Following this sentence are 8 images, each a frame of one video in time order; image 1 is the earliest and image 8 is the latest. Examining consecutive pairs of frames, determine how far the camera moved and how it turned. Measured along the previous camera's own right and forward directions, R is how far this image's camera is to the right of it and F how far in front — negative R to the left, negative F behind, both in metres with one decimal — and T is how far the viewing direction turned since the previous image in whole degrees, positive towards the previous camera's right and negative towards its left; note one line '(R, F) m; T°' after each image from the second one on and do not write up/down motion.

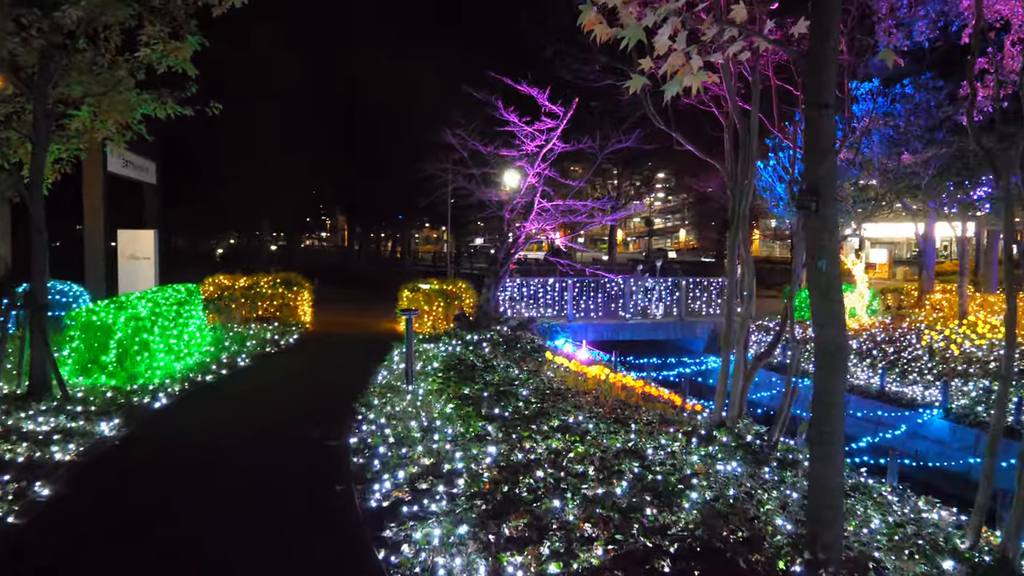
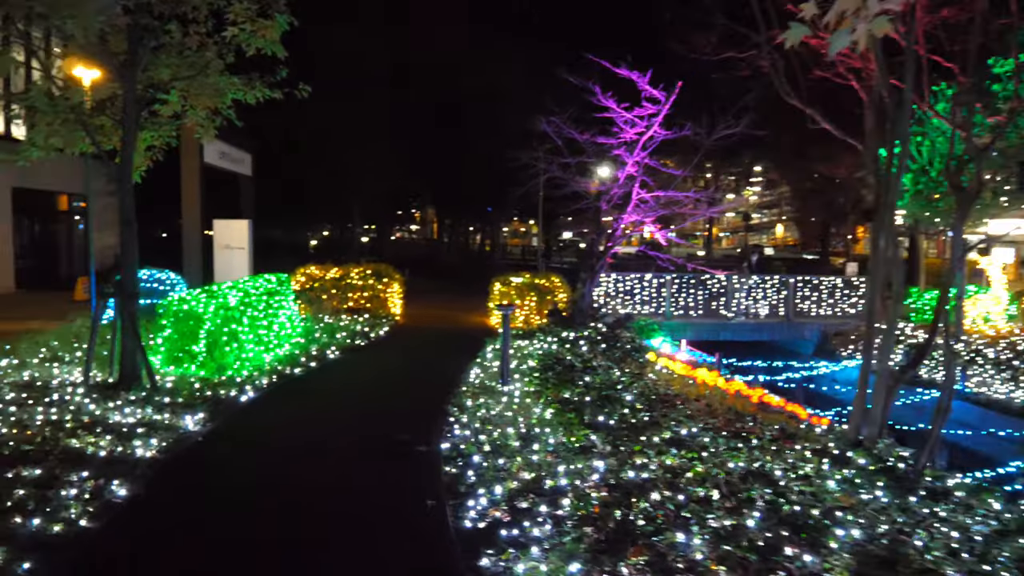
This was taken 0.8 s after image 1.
(-0.1, +0.6) m; -6°
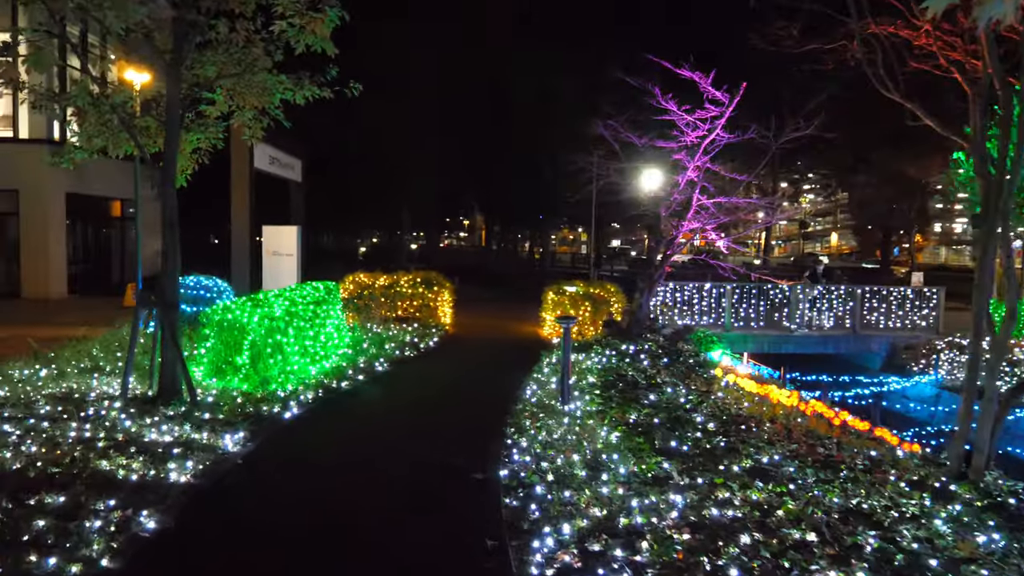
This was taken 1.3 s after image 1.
(-0.1, +0.5) m; -3°
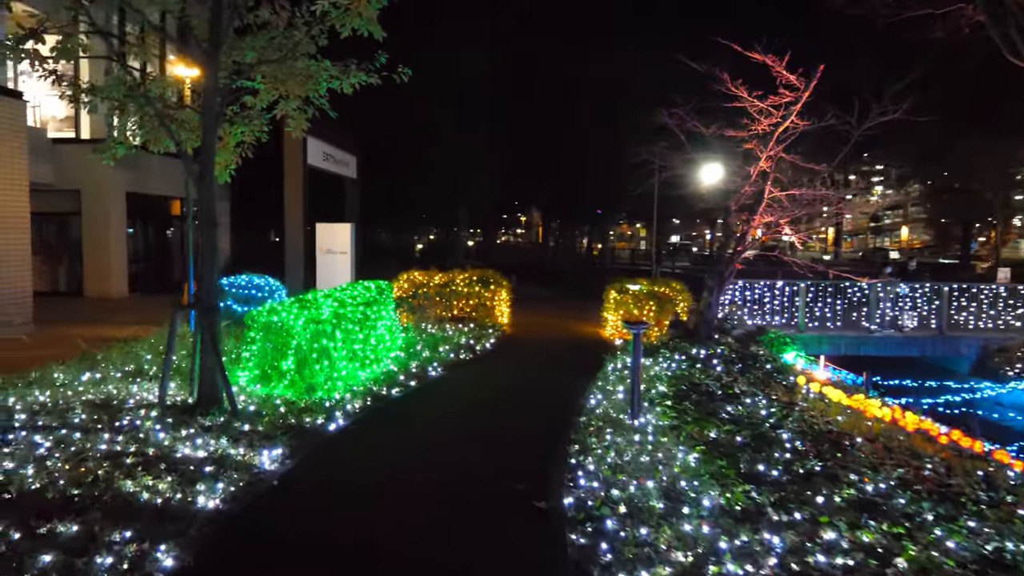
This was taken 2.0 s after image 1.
(0.0, +0.6) m; -4°
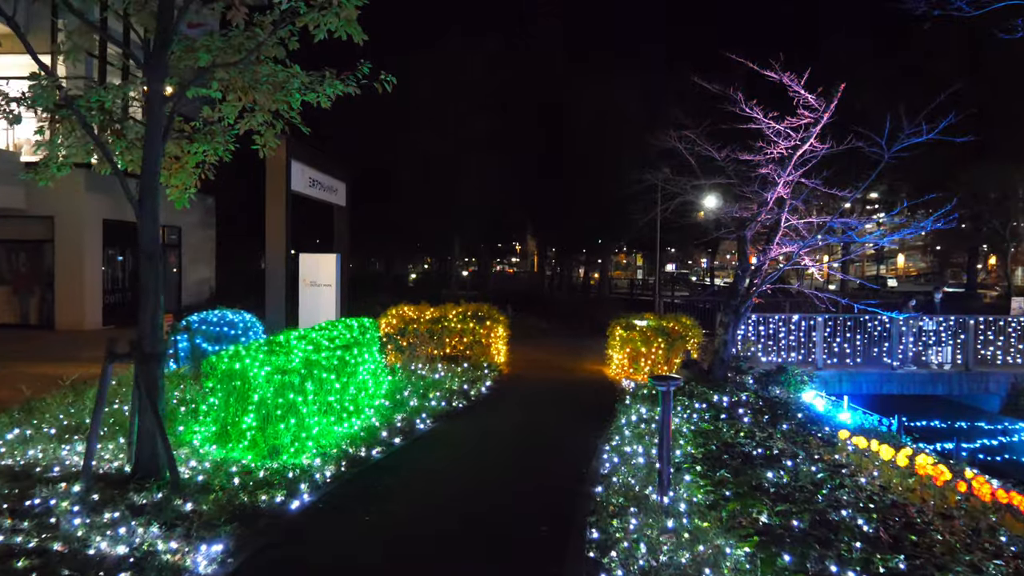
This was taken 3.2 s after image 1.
(0.0, +1.0) m; 0°
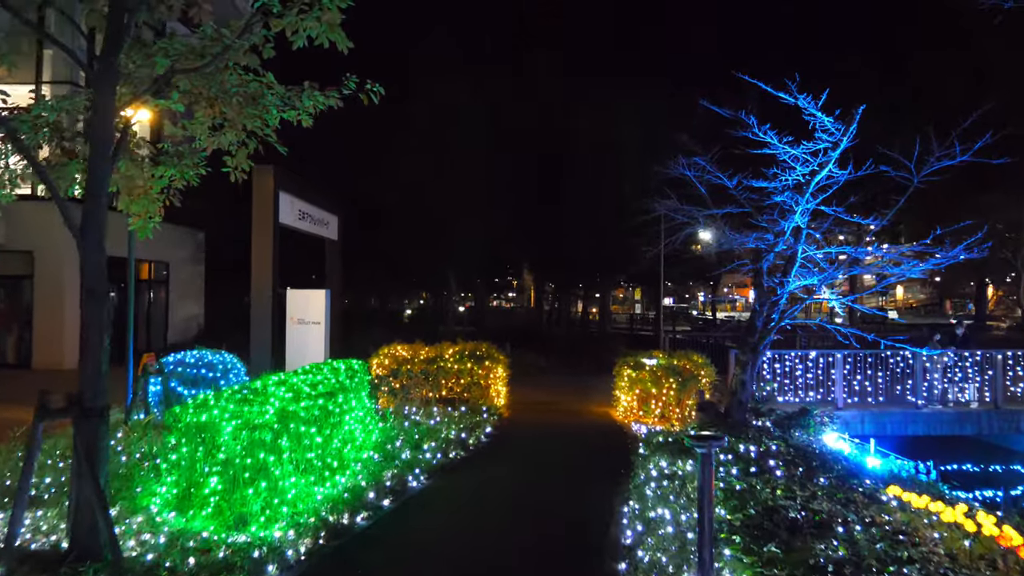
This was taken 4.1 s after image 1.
(-0.1, +0.8) m; 0°
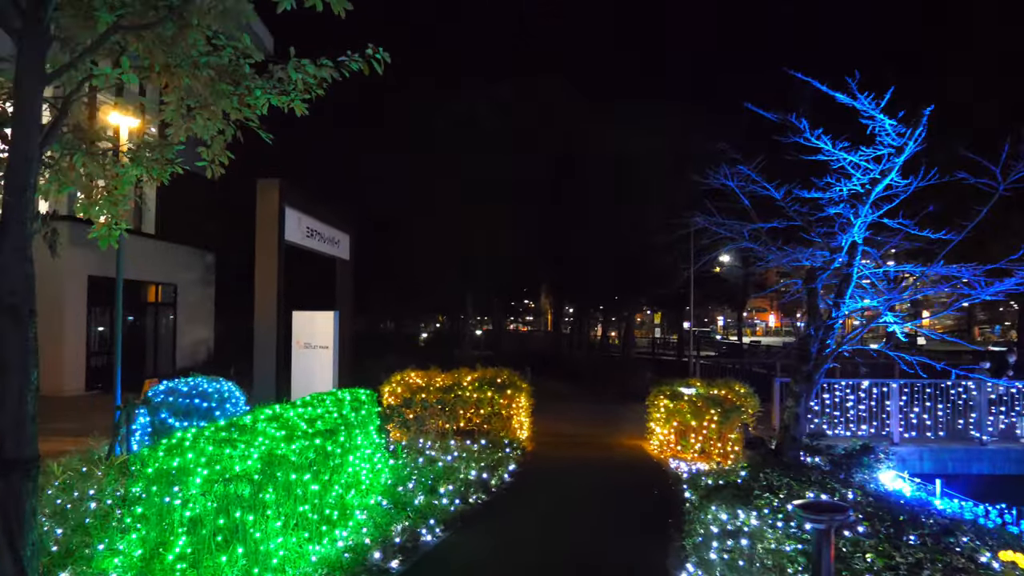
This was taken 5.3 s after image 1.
(-0.1, +1.0) m; -1°
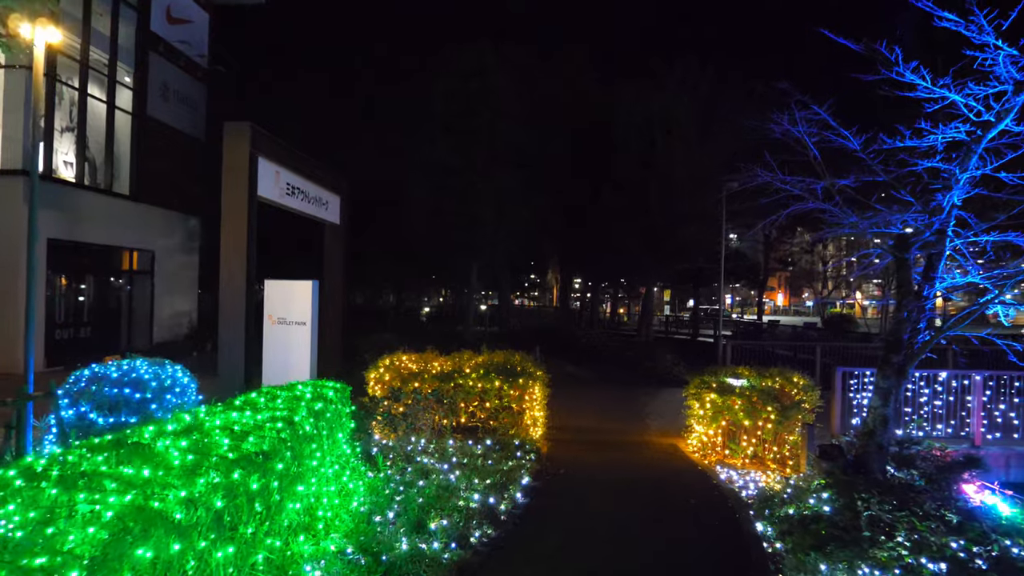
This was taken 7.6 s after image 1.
(-0.1, +1.9) m; 0°
